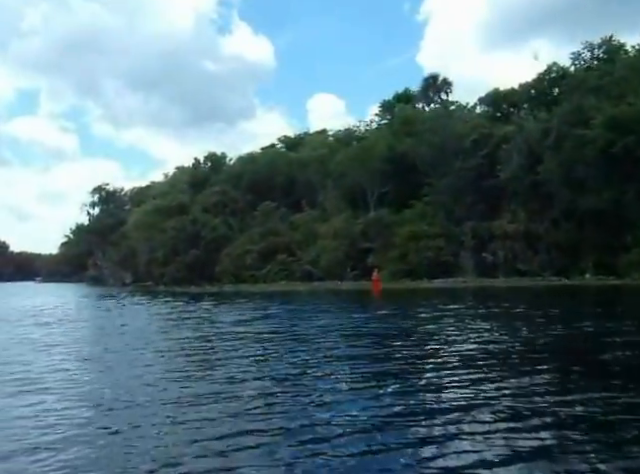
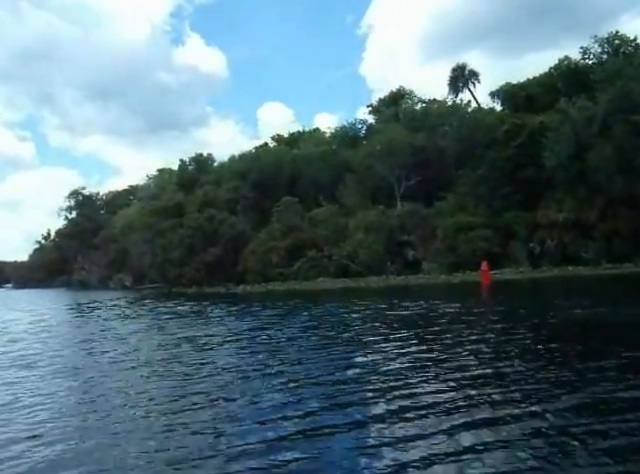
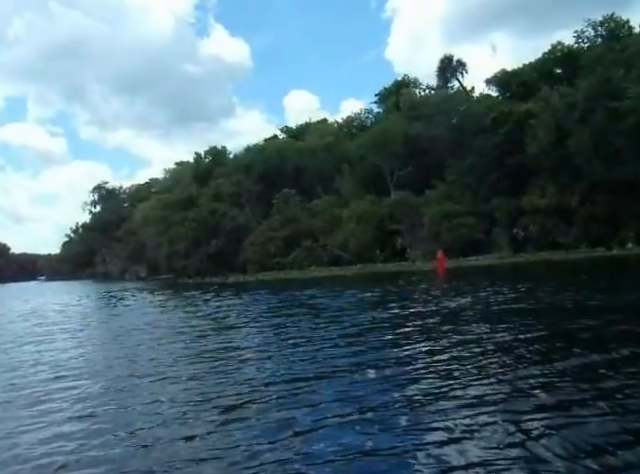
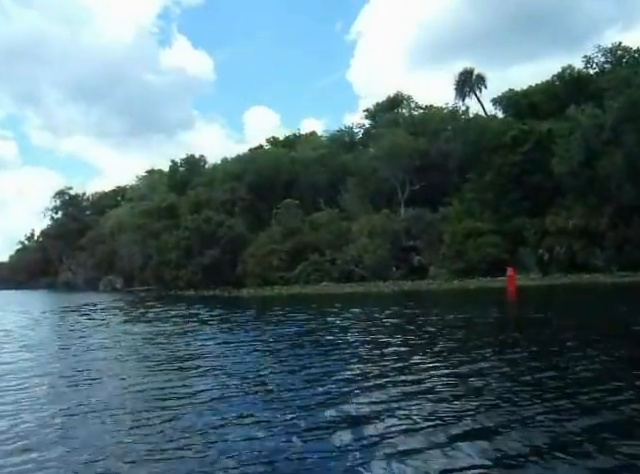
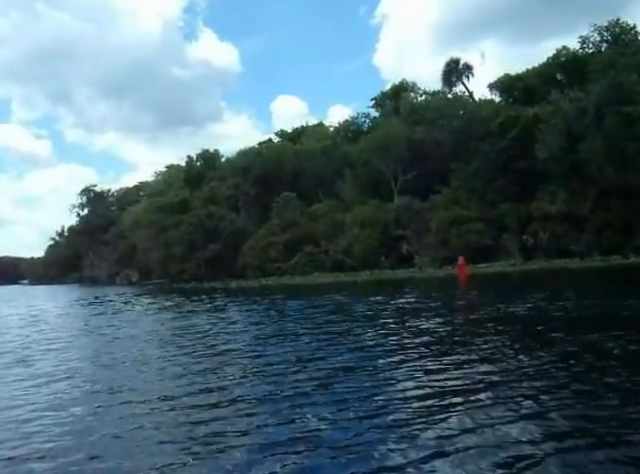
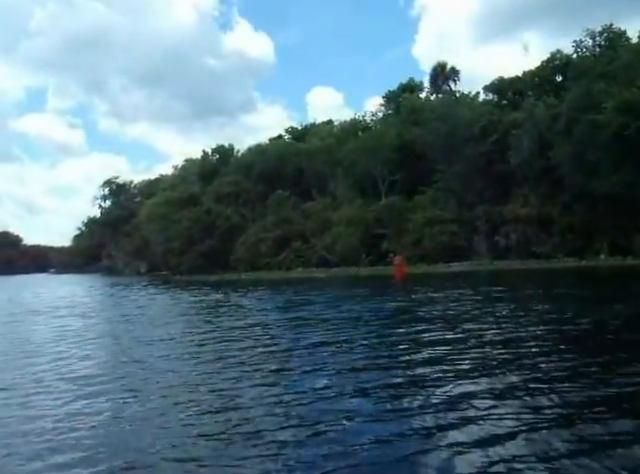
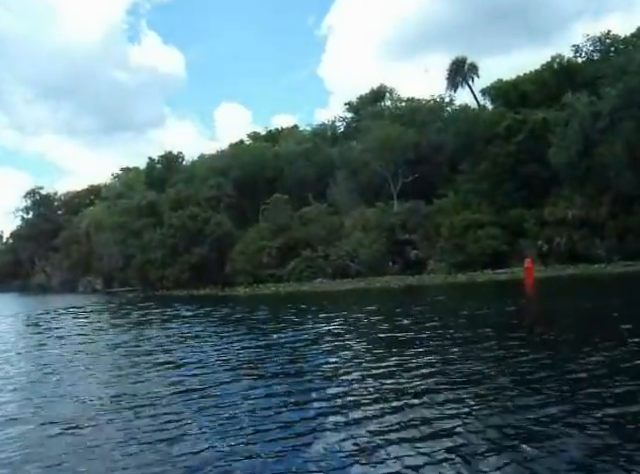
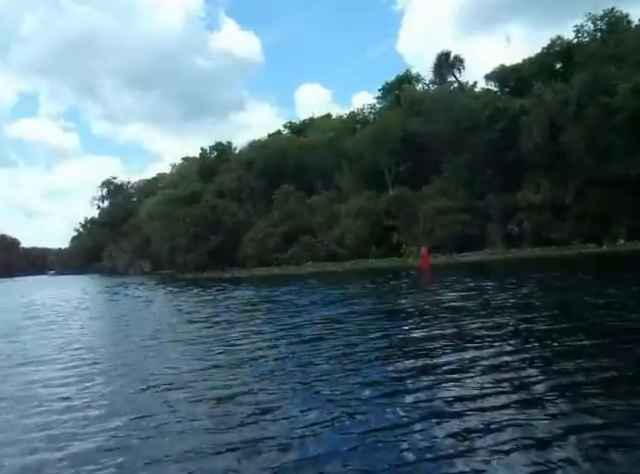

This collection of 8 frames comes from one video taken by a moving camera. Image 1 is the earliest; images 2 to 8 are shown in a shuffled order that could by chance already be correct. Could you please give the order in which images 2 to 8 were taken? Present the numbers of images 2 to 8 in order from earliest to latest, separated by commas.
6, 8, 3, 5, 2, 4, 7
